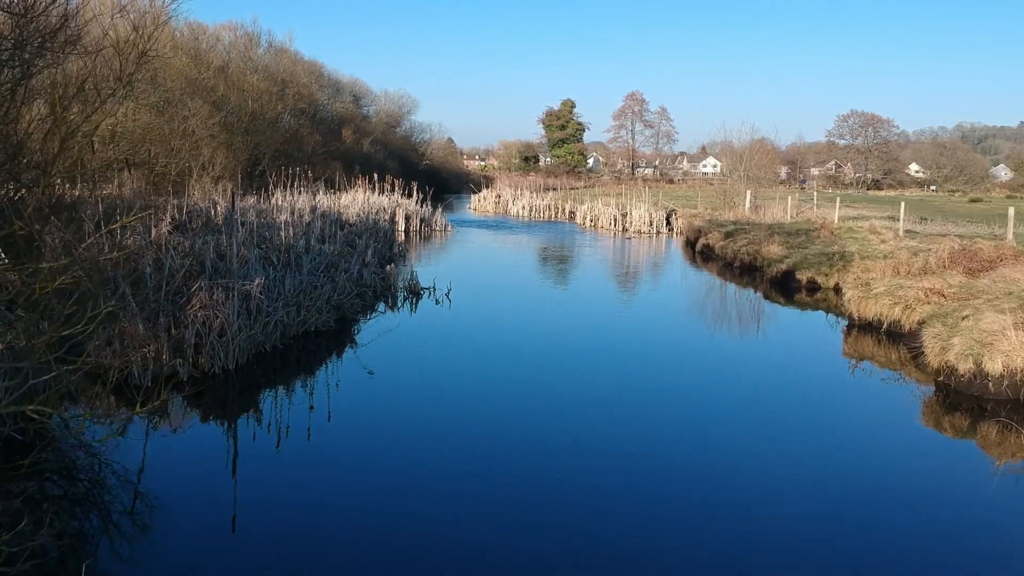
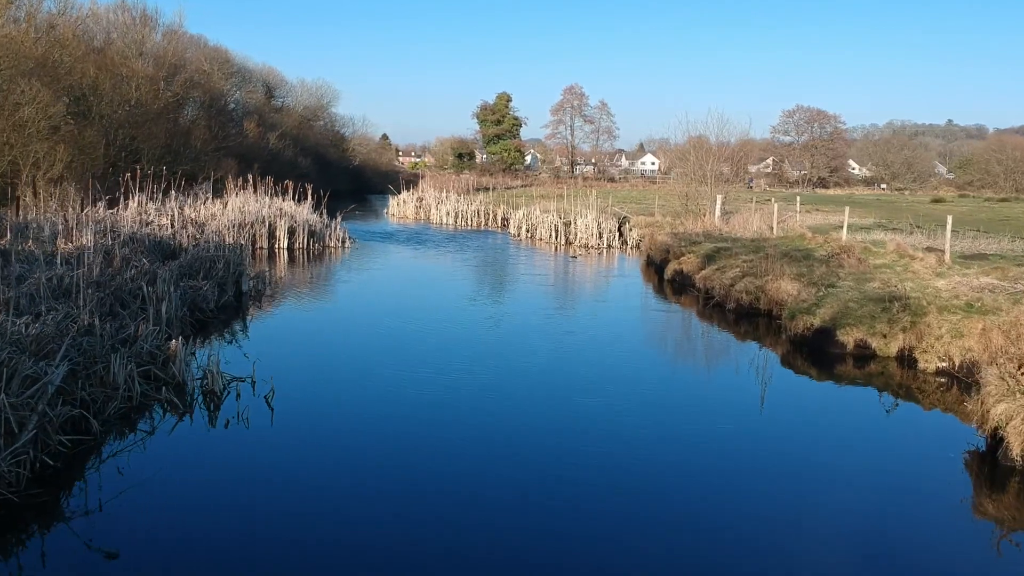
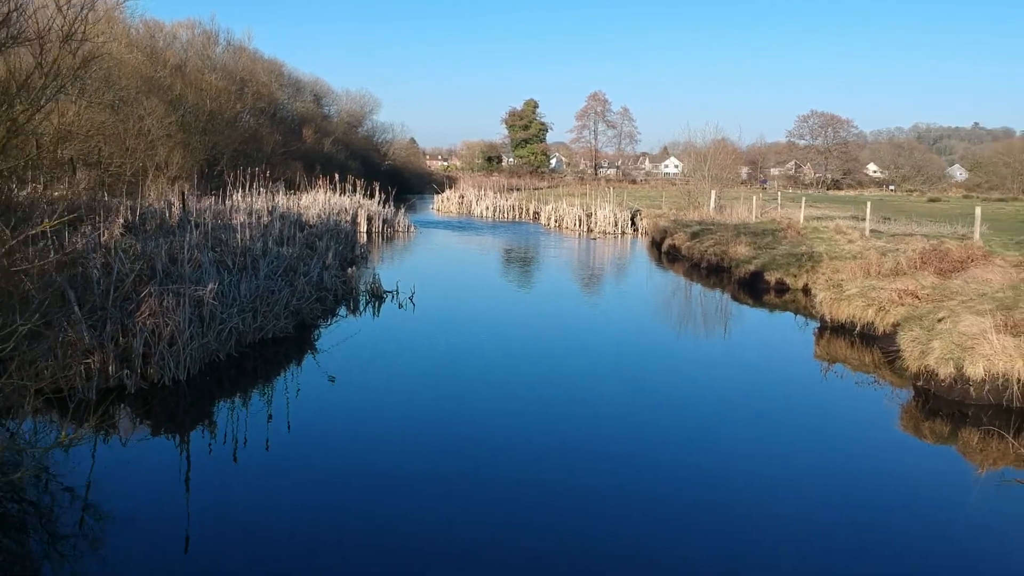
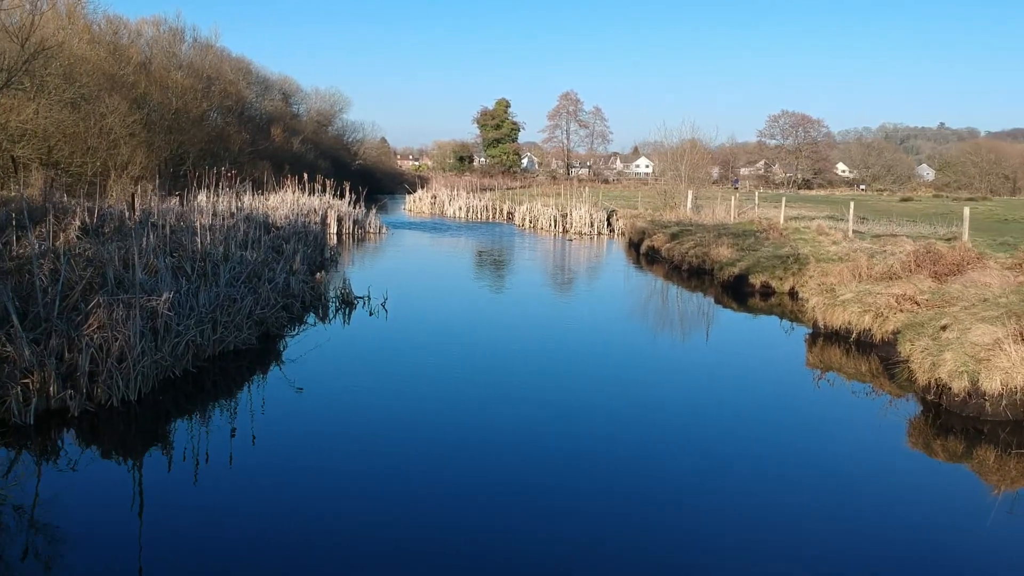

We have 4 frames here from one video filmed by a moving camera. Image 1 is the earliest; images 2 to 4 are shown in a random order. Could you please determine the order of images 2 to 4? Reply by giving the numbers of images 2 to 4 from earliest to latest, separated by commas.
3, 4, 2
